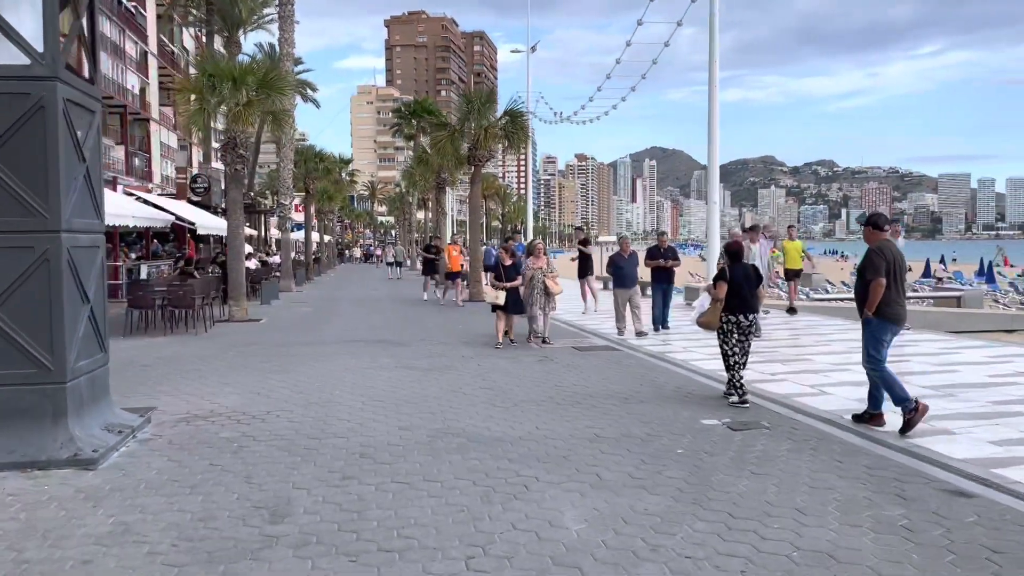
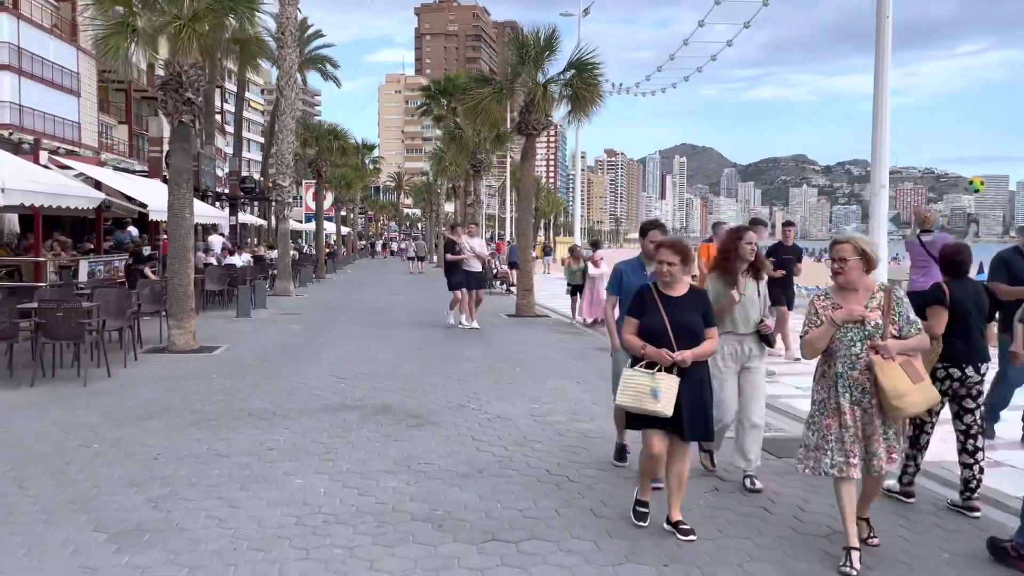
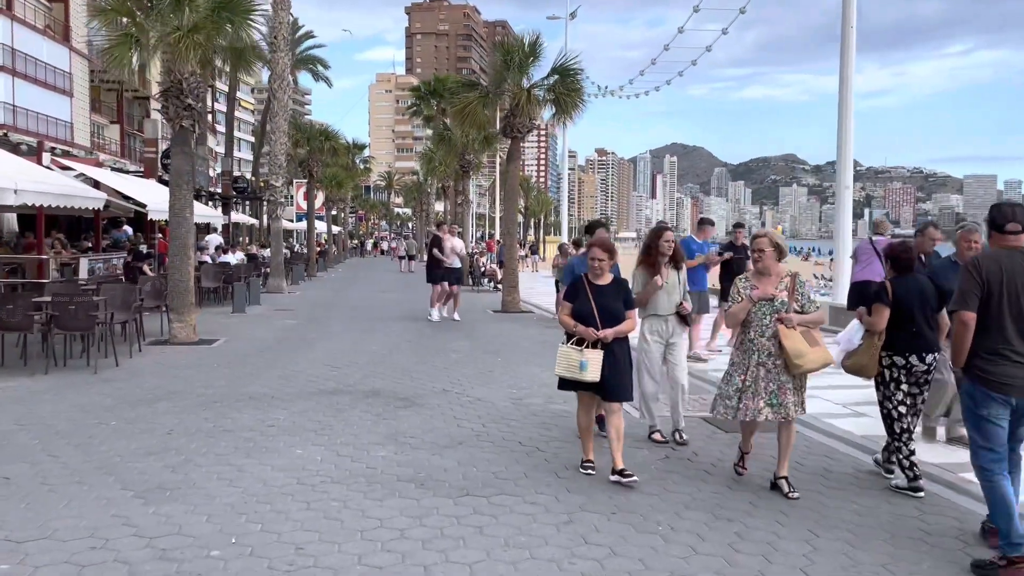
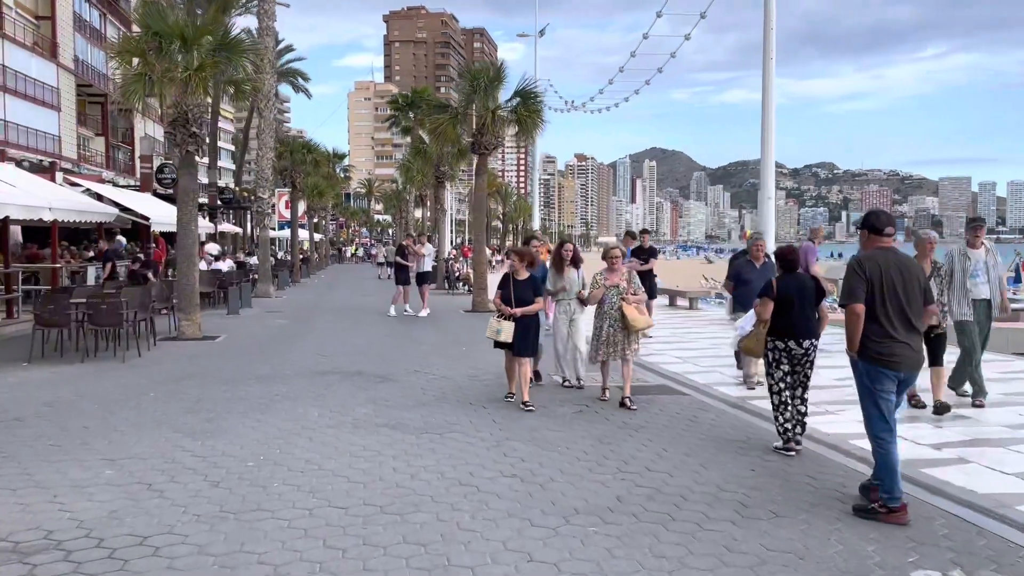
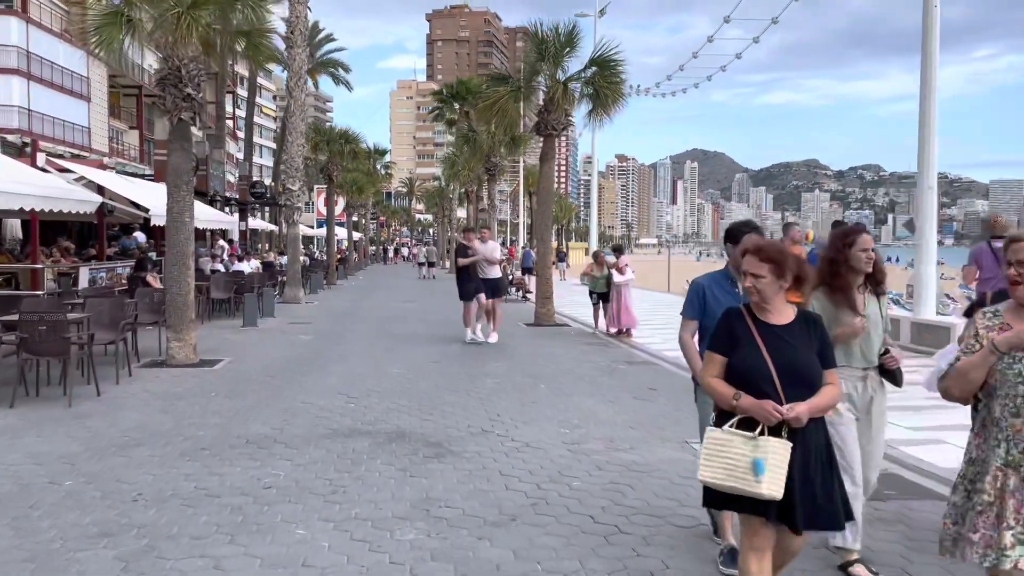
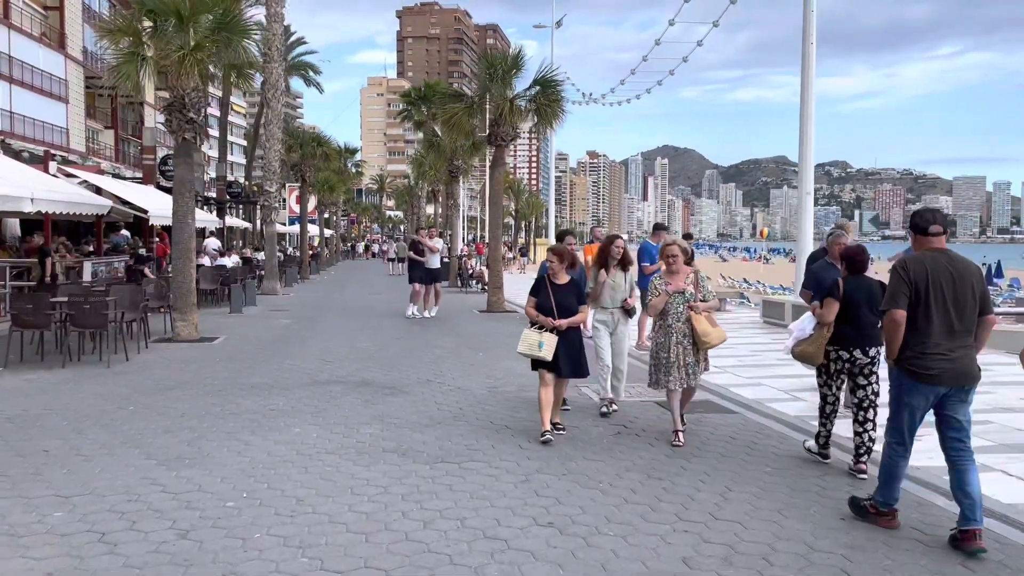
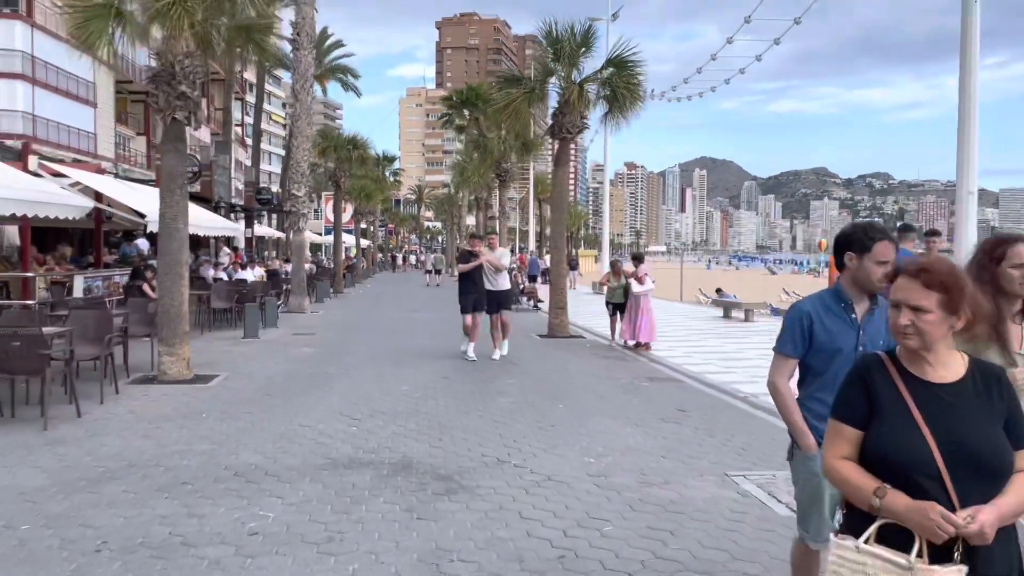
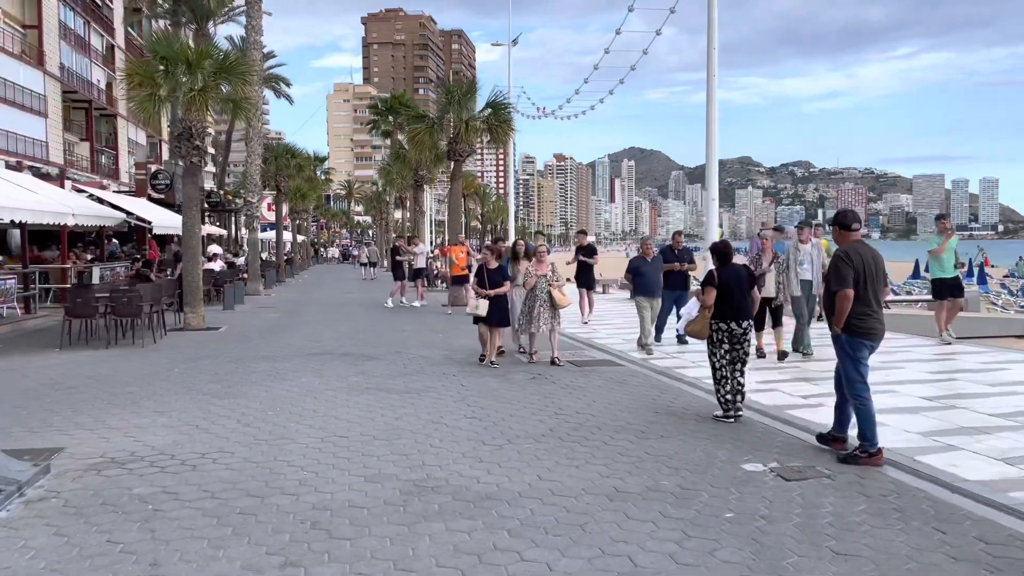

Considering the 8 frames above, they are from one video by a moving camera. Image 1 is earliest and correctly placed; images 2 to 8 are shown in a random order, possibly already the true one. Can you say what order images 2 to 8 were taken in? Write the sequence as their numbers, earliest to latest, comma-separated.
8, 4, 6, 3, 2, 5, 7
